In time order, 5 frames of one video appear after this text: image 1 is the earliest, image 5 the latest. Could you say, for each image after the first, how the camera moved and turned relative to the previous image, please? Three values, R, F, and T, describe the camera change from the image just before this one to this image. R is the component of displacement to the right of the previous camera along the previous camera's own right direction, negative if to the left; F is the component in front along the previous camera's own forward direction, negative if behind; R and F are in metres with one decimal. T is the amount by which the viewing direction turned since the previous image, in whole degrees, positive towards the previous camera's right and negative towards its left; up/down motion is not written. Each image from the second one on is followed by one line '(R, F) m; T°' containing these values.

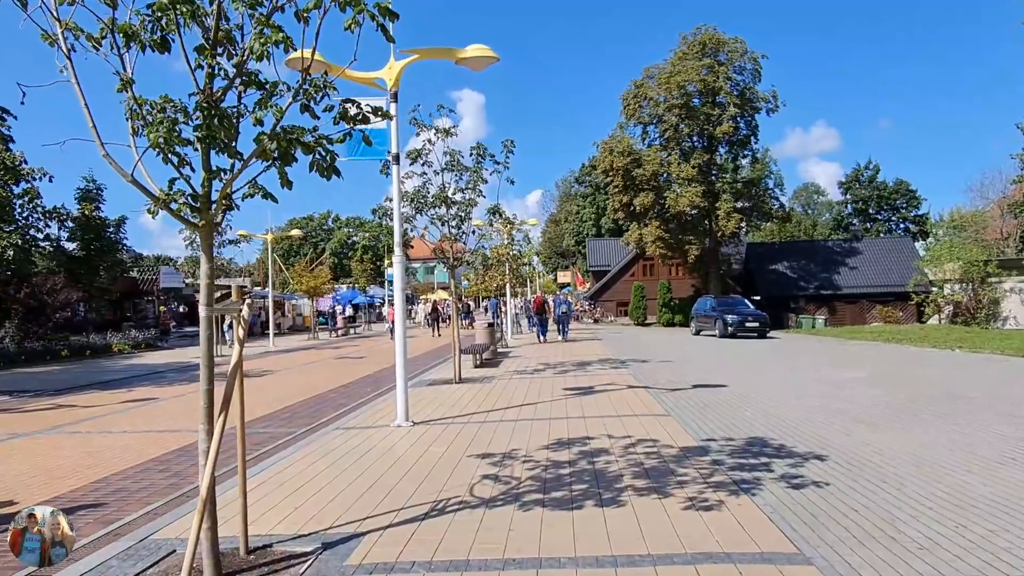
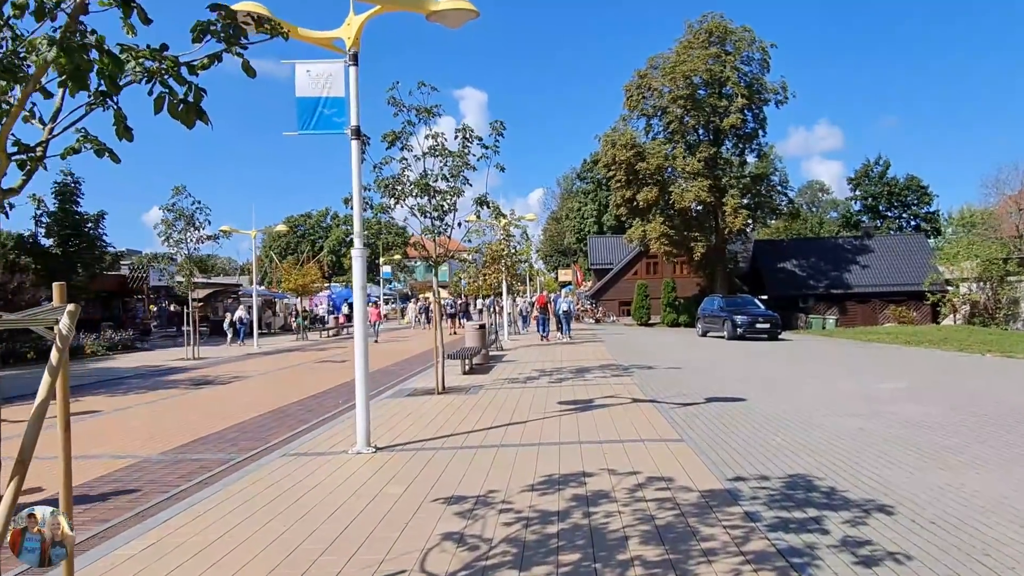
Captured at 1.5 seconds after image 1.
(+0.2, +1.5) m; 0°
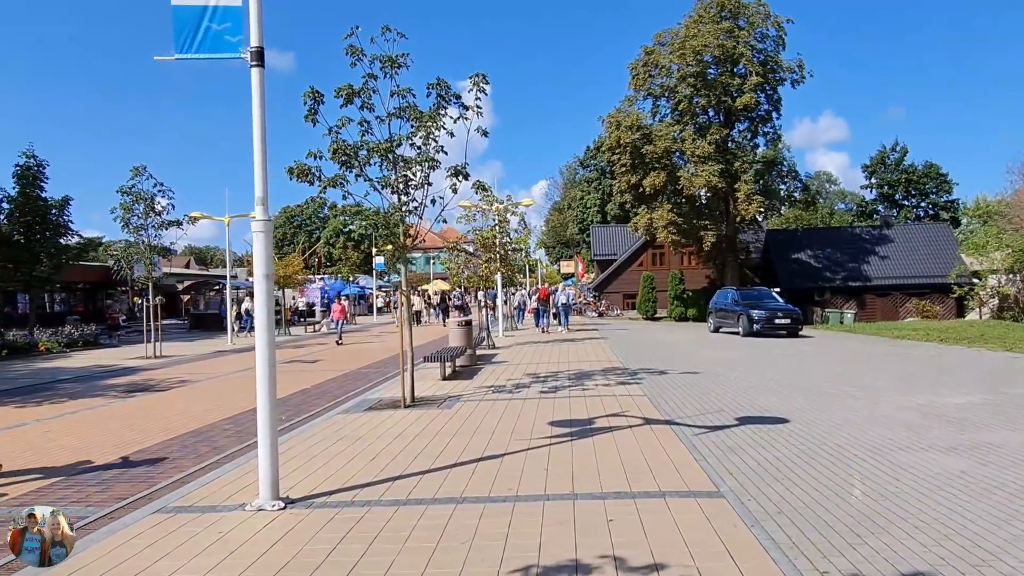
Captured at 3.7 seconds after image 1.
(+0.3, +2.3) m; 0°
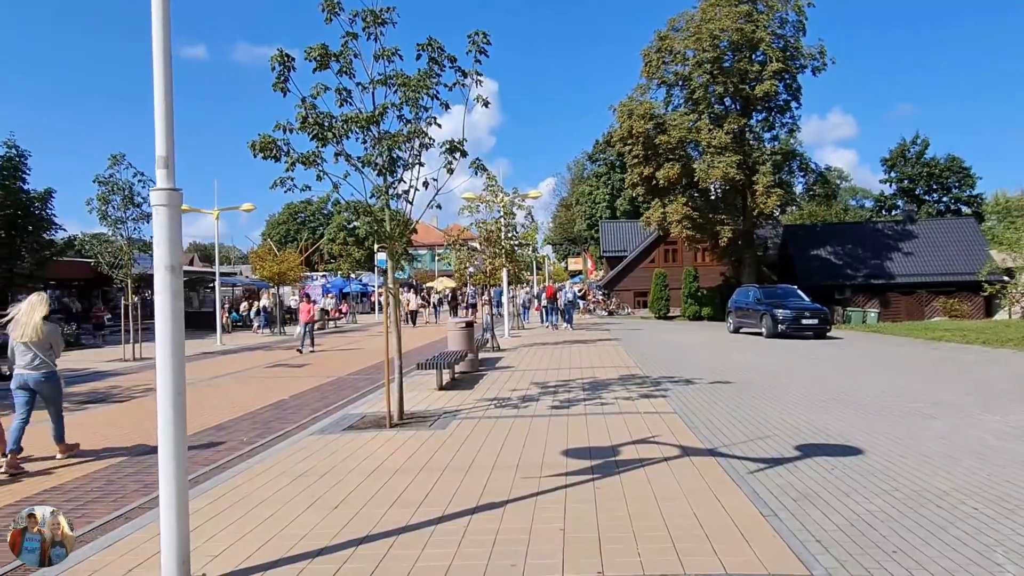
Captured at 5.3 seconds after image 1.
(0.0, +1.6) m; -1°
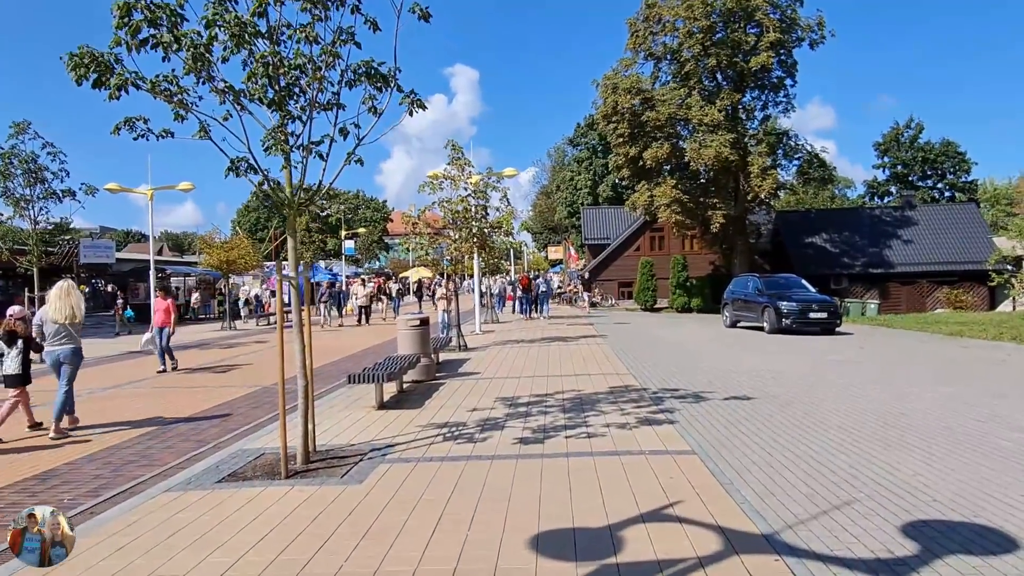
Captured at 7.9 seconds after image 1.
(+0.3, +2.6) m; +1°
